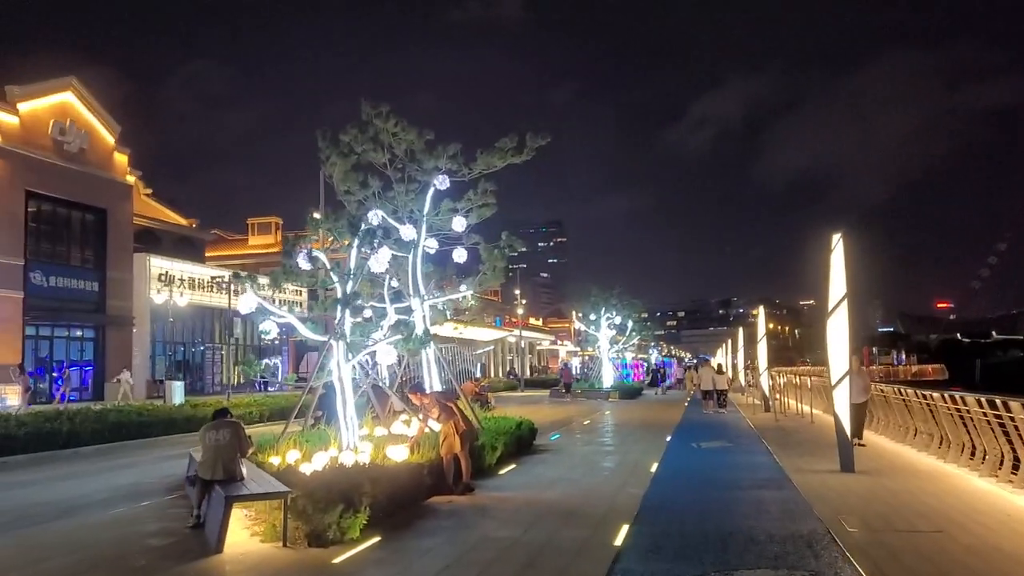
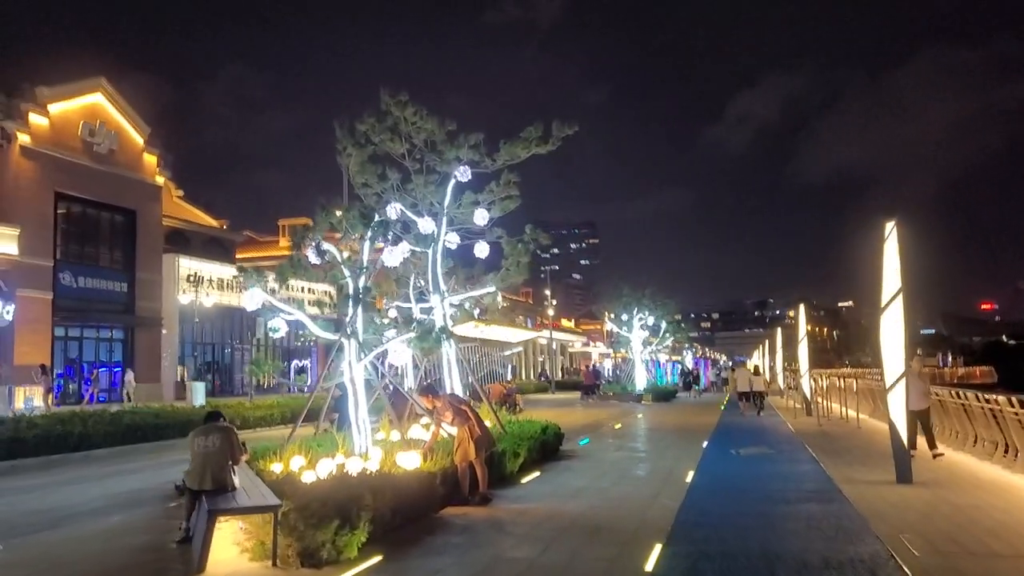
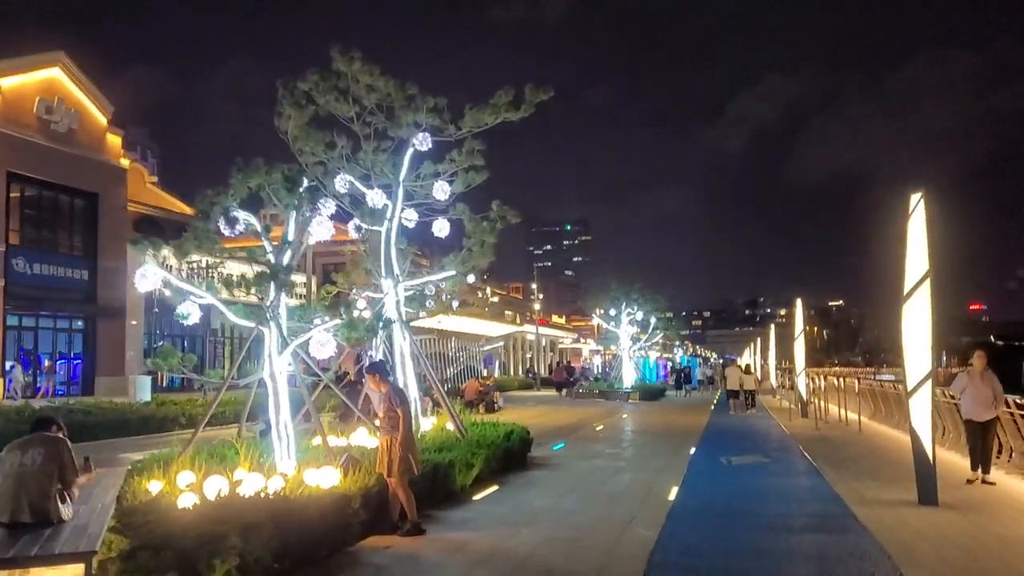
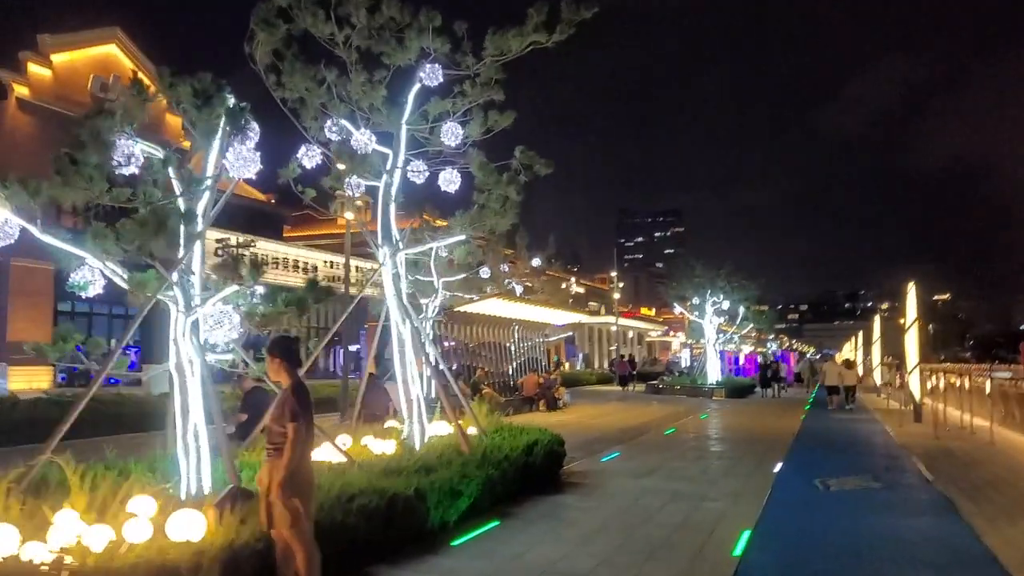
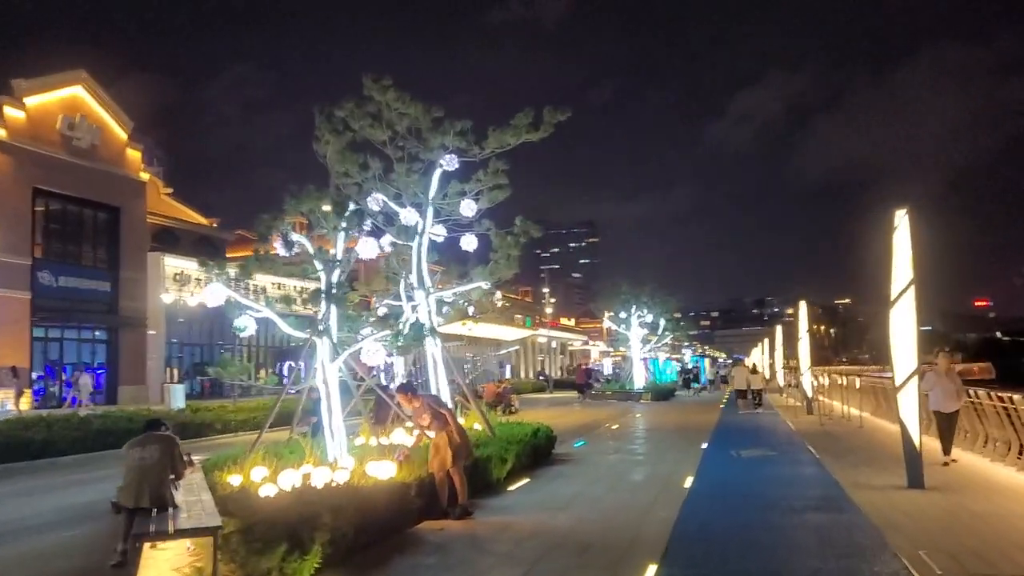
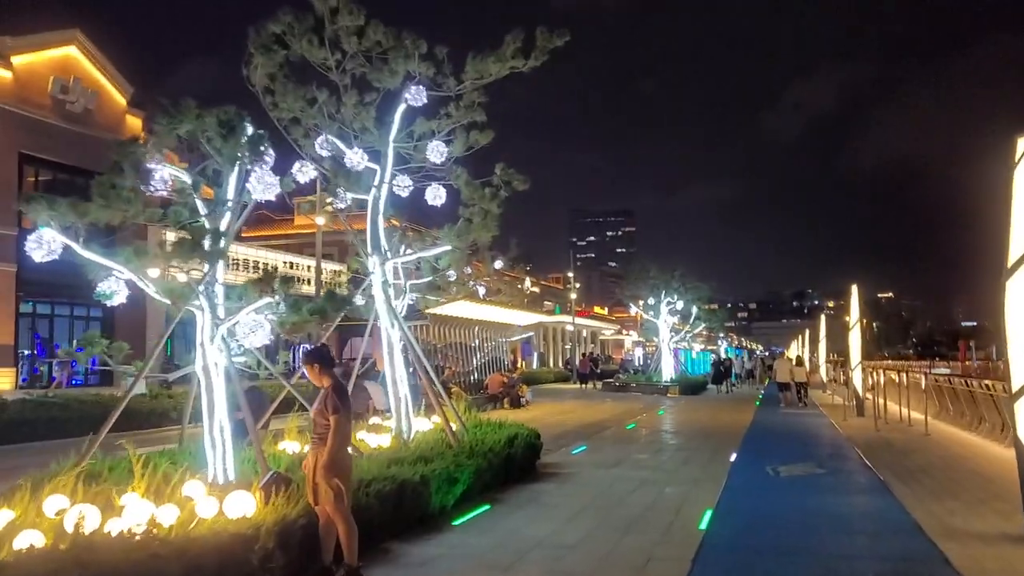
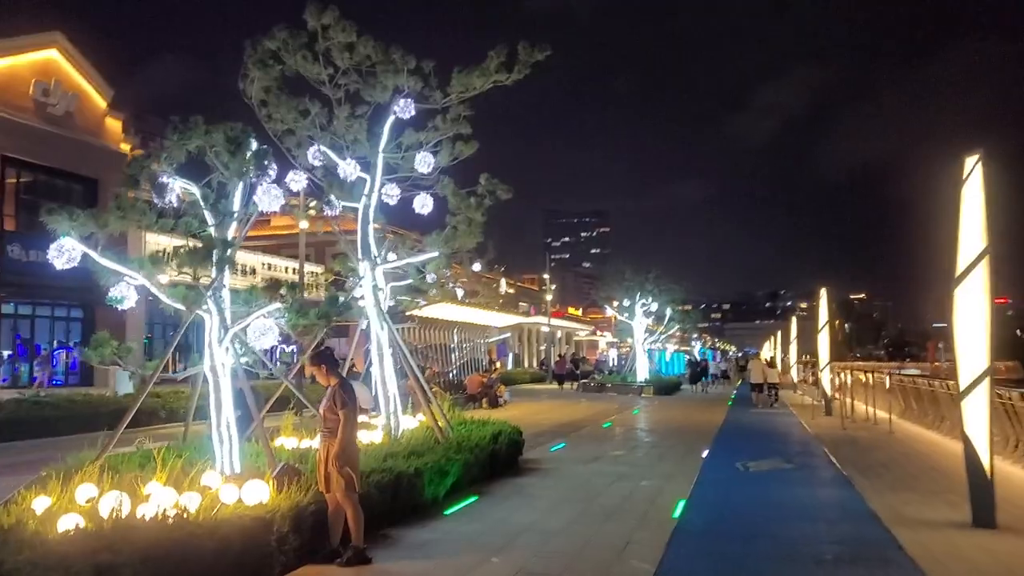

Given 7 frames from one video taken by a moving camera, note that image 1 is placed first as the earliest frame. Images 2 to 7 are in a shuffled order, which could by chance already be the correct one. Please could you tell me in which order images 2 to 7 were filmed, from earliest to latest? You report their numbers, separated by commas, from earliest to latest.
2, 5, 3, 7, 6, 4
